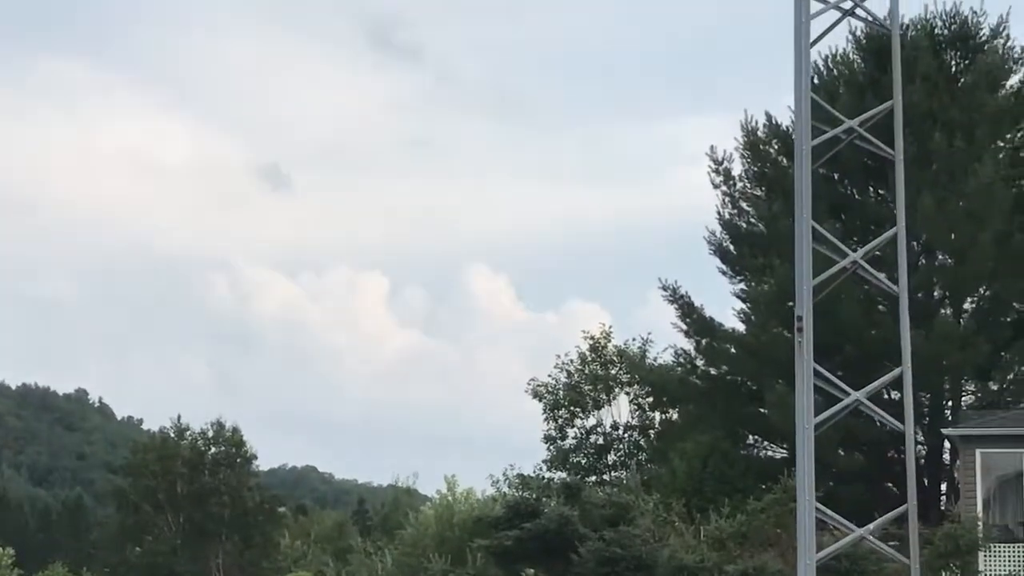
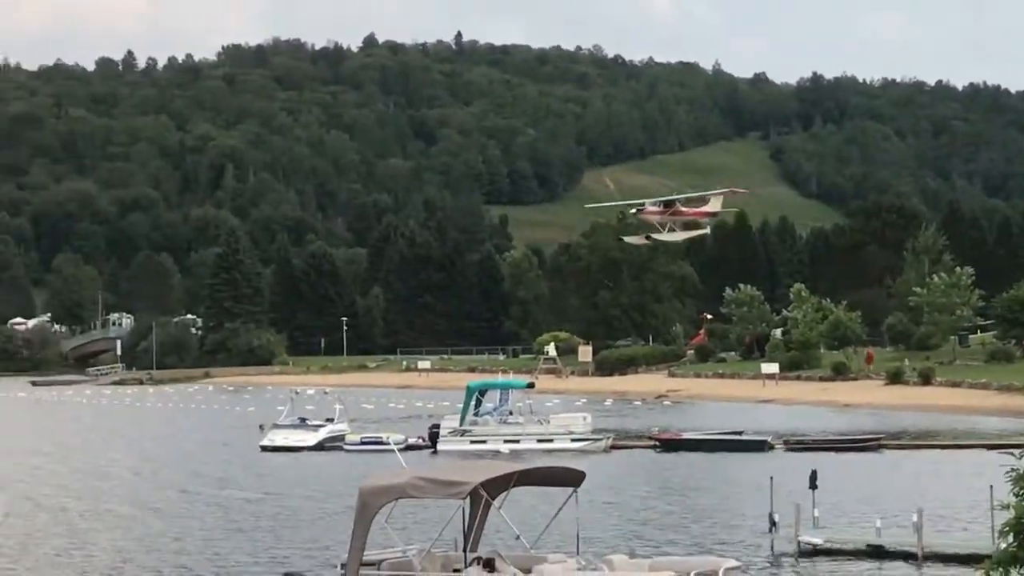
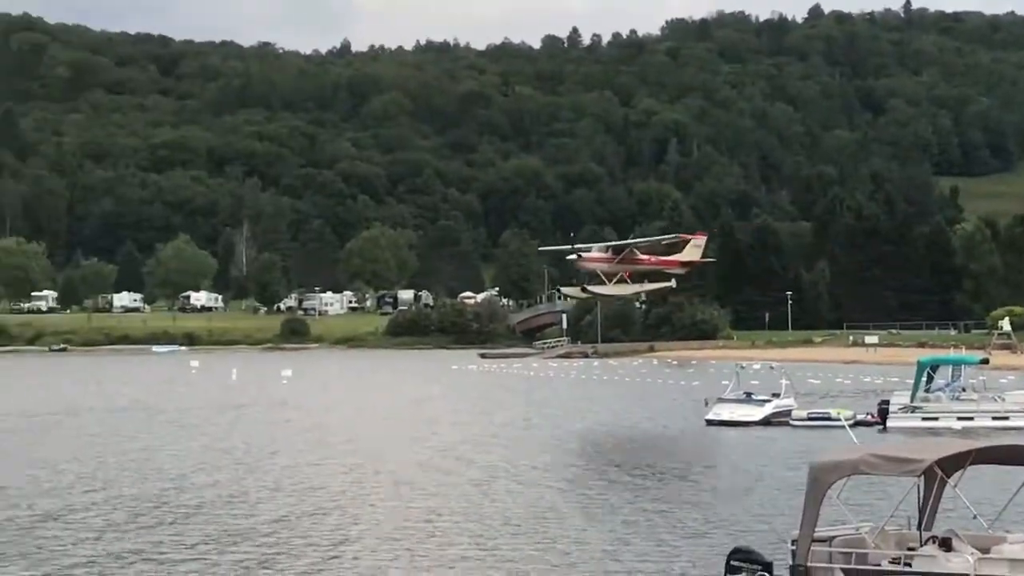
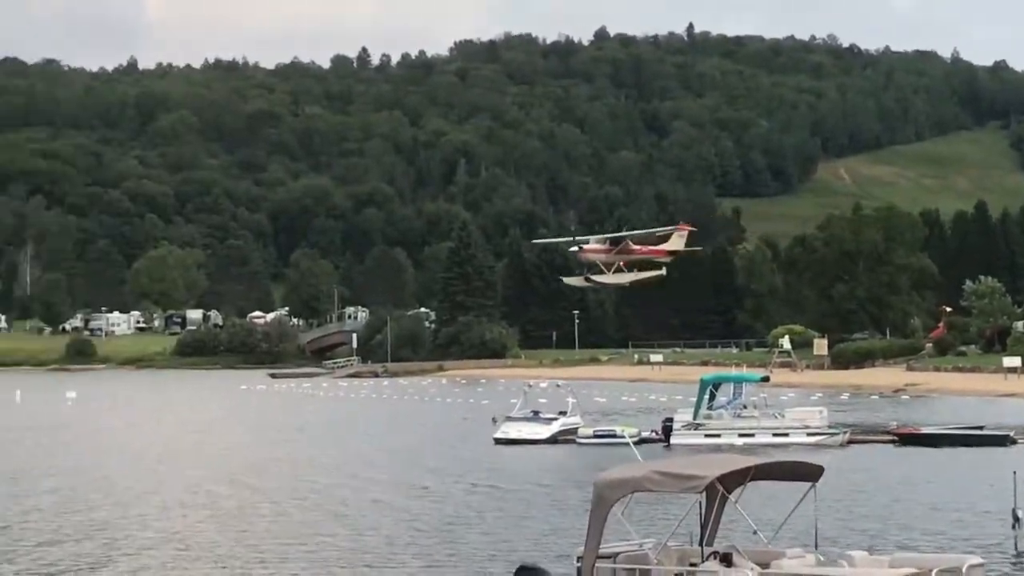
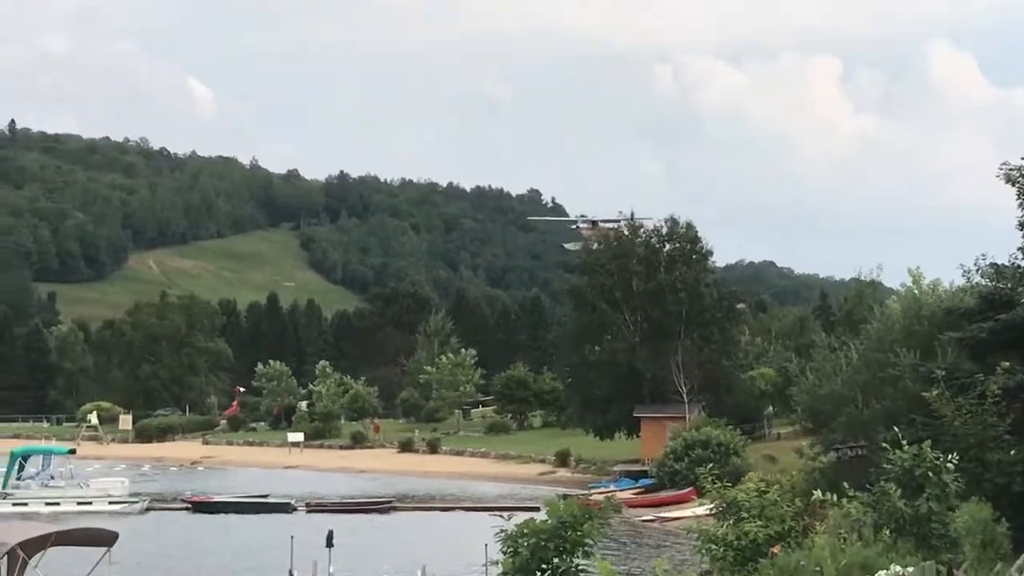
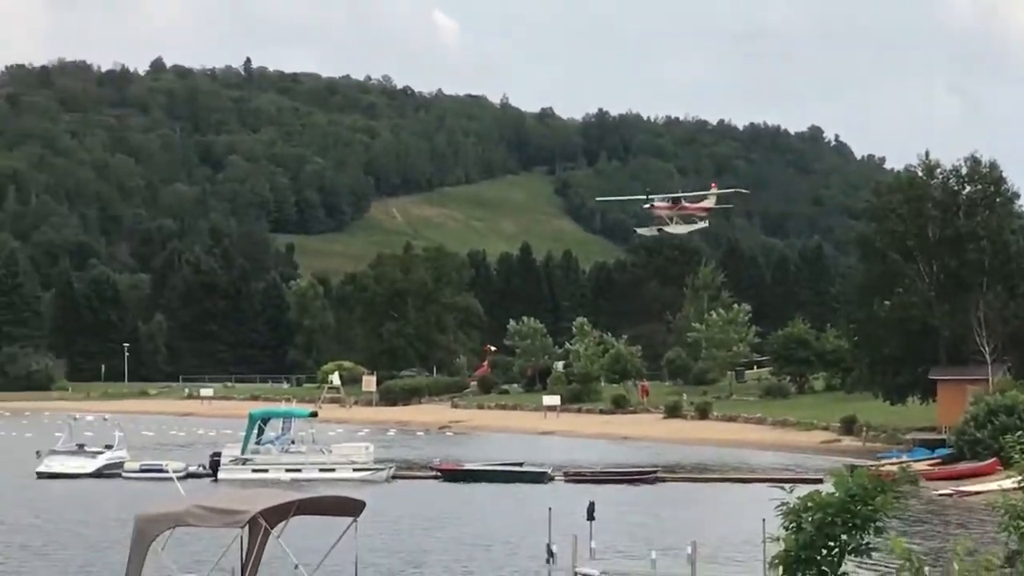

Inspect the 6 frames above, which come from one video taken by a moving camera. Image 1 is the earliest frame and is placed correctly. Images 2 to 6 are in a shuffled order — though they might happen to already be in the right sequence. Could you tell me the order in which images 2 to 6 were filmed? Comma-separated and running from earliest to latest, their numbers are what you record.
5, 6, 2, 4, 3
